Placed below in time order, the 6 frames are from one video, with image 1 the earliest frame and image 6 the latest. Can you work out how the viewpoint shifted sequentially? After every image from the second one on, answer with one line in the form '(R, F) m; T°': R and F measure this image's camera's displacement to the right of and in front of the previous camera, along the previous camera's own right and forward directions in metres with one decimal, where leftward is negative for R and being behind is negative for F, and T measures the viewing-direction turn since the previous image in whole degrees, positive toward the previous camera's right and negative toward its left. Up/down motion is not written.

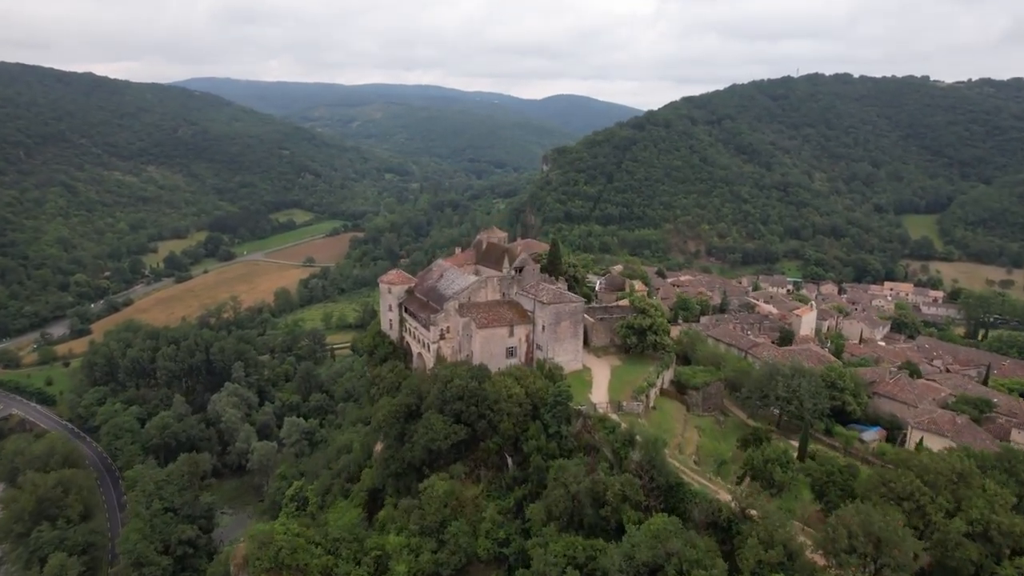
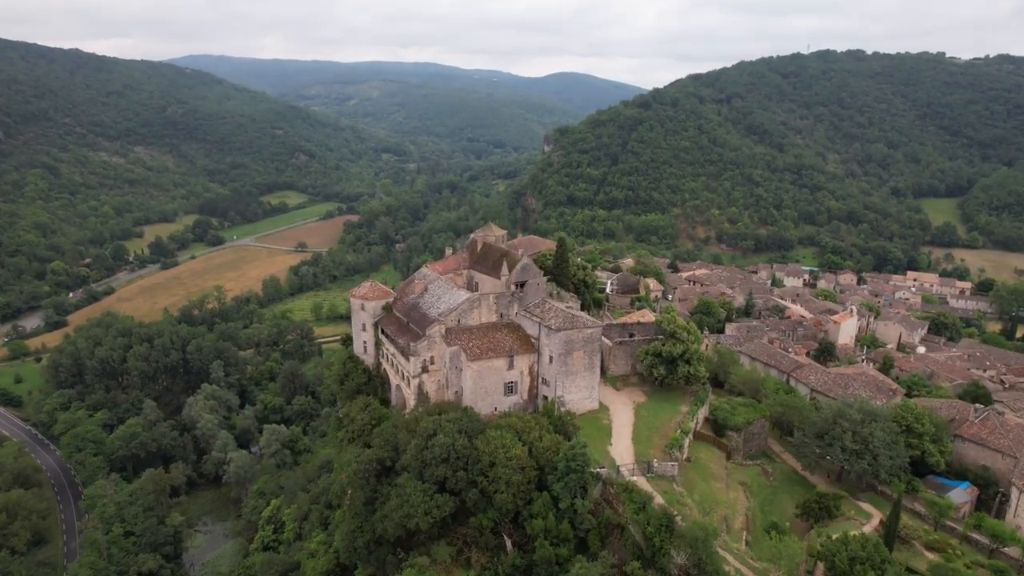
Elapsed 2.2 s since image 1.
(0.0, +6.7) m; 0°
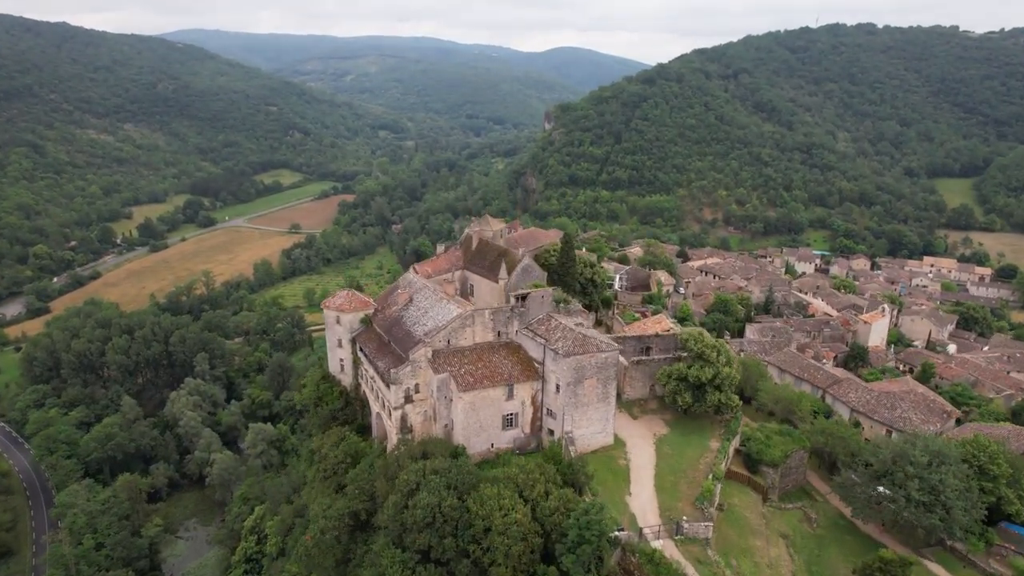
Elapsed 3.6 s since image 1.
(0.0, +4.4) m; 0°
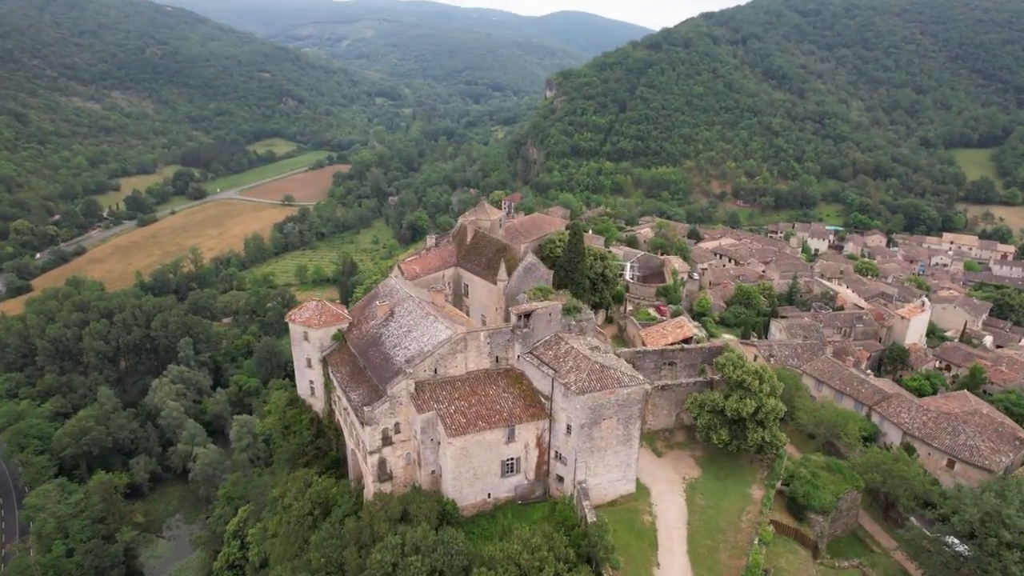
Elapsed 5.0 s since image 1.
(0.0, +4.4) m; 0°
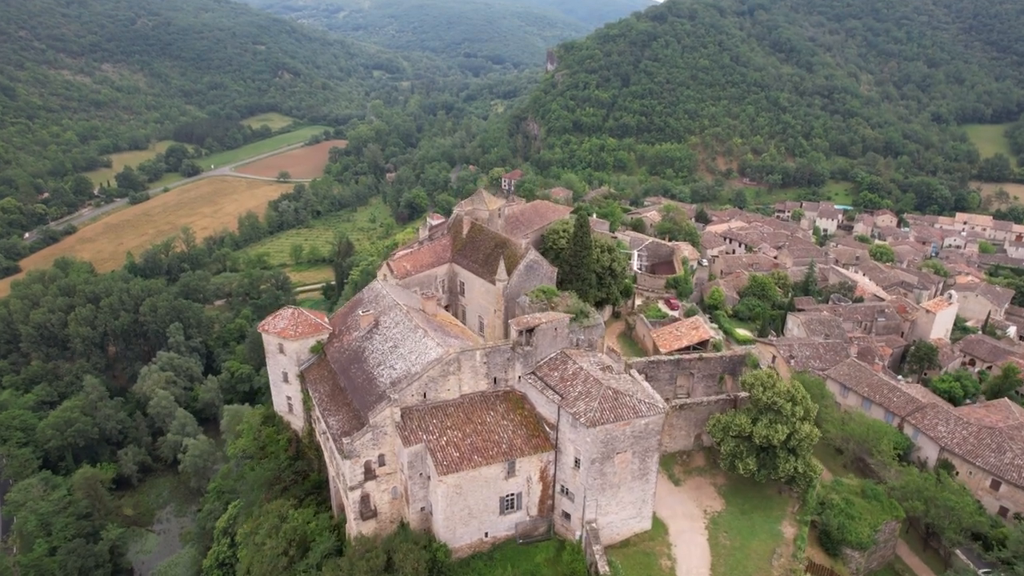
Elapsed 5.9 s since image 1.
(0.0, +2.5) m; 0°
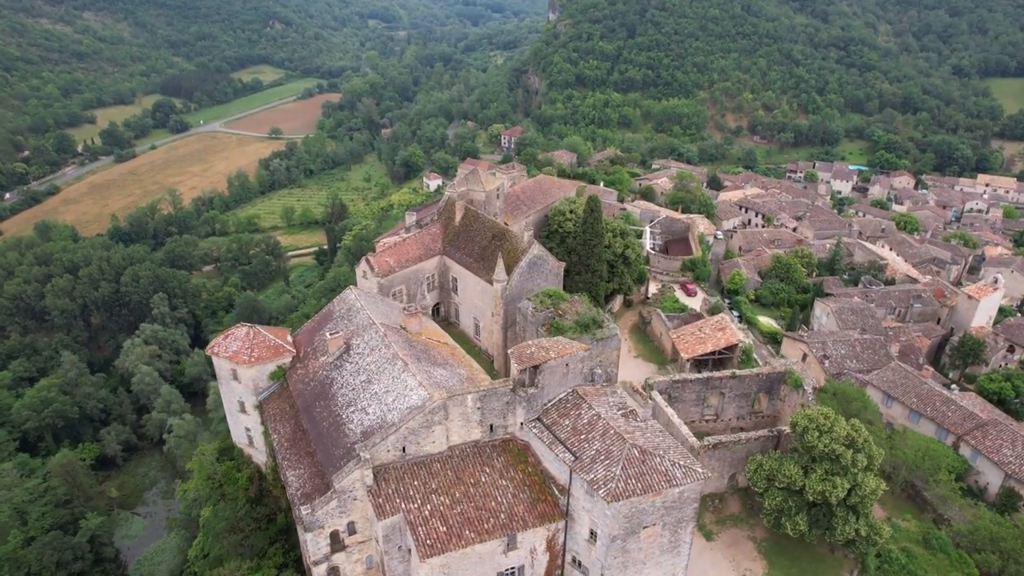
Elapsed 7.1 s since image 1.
(0.0, +3.6) m; 0°
